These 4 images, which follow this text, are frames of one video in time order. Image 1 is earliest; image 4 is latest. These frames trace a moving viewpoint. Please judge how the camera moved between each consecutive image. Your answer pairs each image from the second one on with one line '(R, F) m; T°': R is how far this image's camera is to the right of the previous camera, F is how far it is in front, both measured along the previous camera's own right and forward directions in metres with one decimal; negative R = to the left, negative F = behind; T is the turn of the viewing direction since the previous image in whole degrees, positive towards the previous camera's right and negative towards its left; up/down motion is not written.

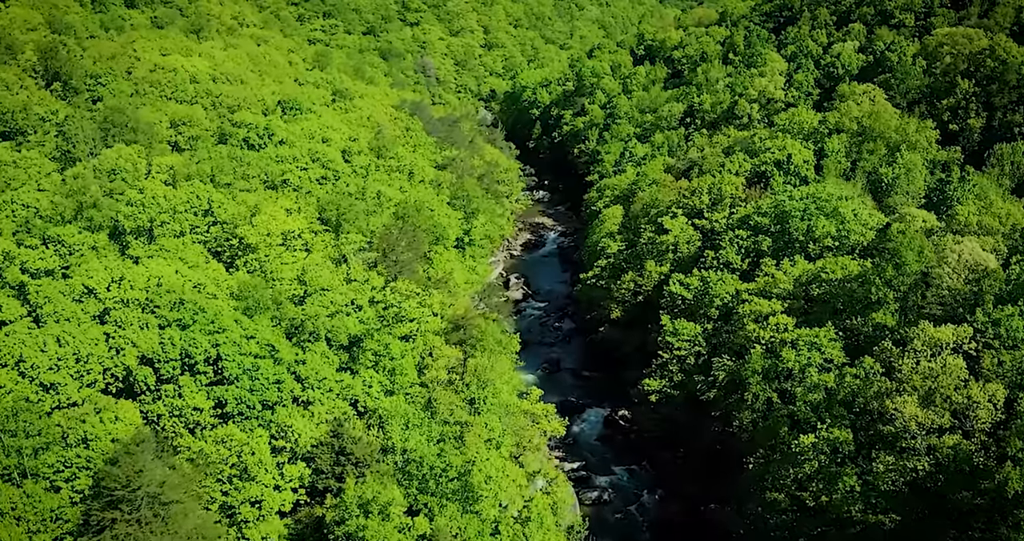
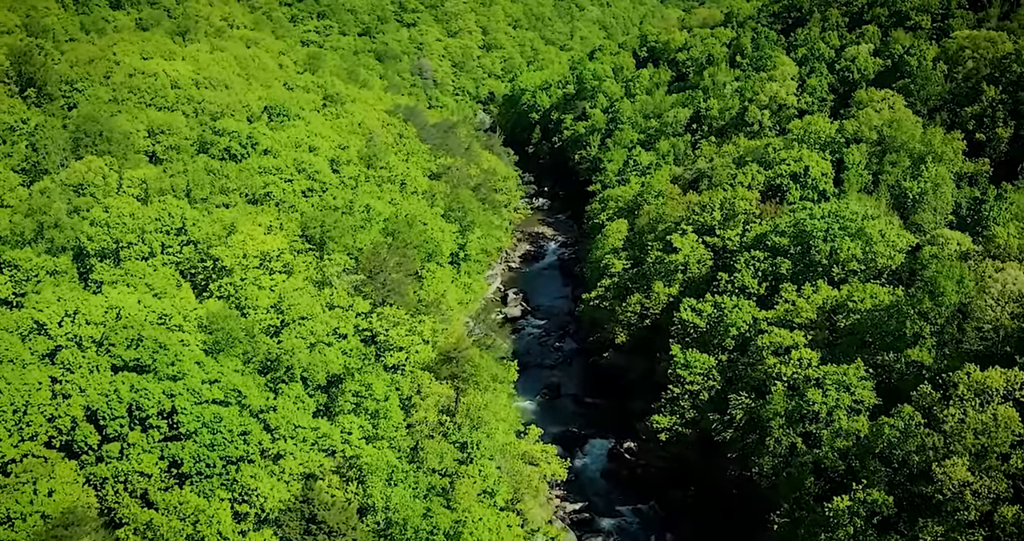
(+0.2, +4.1) m; 0°
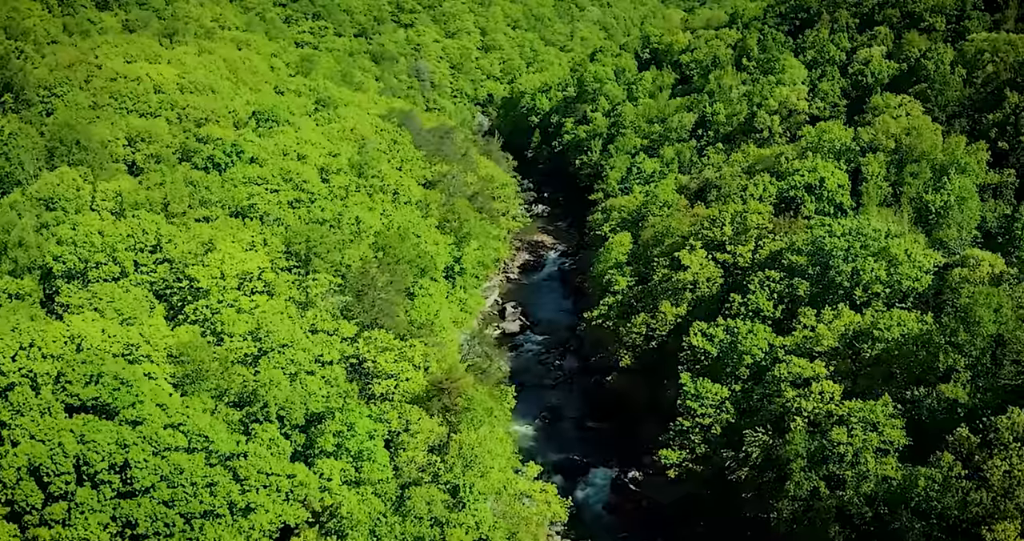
(+0.2, +3.3) m; 0°
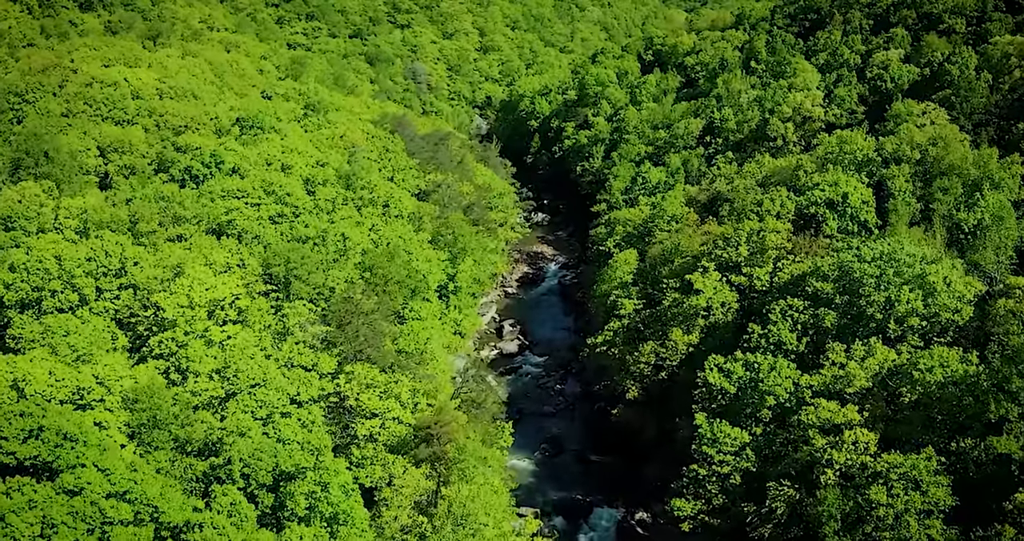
(+0.1, +4.0) m; 0°
